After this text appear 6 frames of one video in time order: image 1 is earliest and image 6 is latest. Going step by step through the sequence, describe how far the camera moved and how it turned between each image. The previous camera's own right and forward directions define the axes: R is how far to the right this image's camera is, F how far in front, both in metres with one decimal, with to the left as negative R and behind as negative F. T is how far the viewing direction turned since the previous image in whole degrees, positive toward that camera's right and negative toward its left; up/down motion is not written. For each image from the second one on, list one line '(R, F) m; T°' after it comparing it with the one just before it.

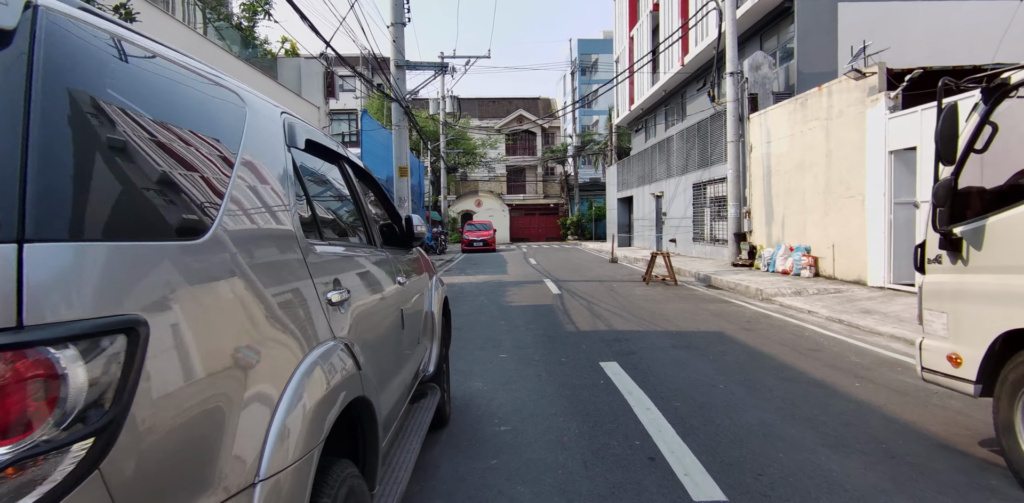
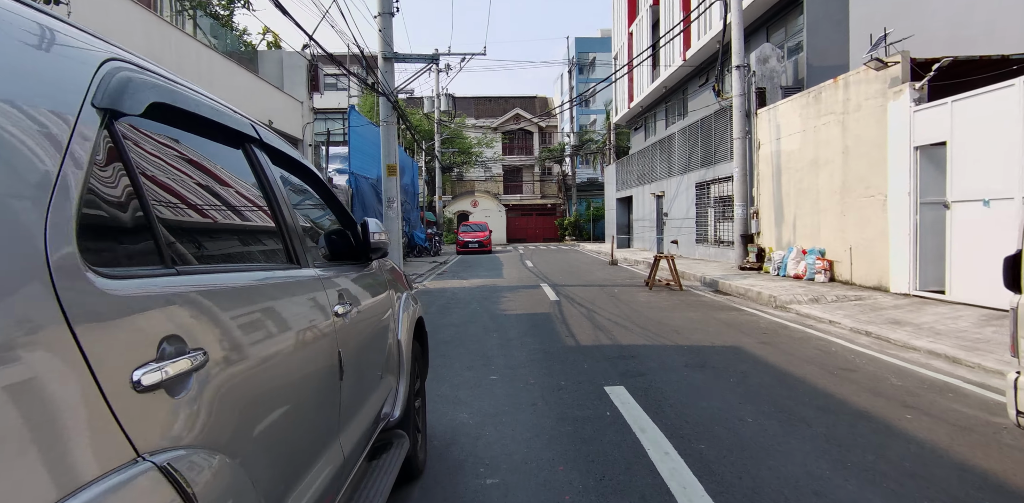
(+0.1, +0.8) m; 0°
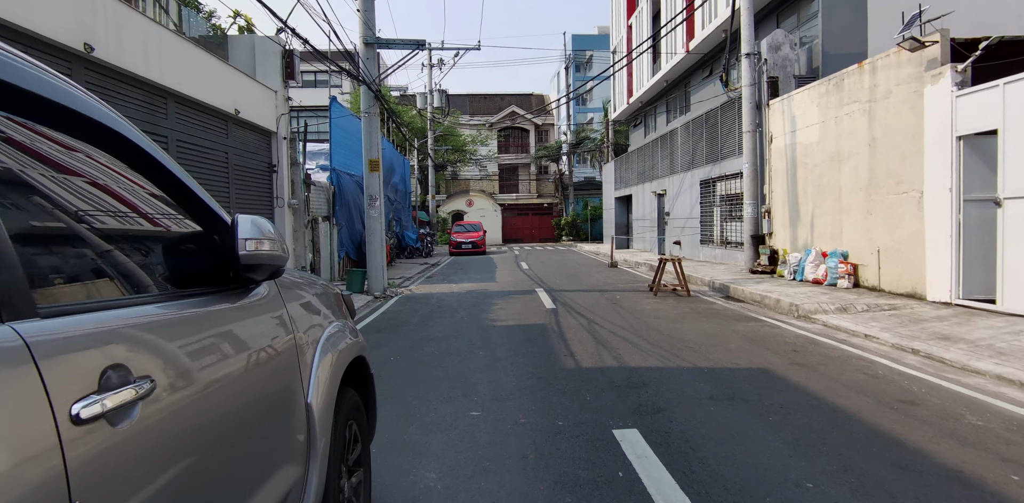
(+0.1, +1.1) m; 0°
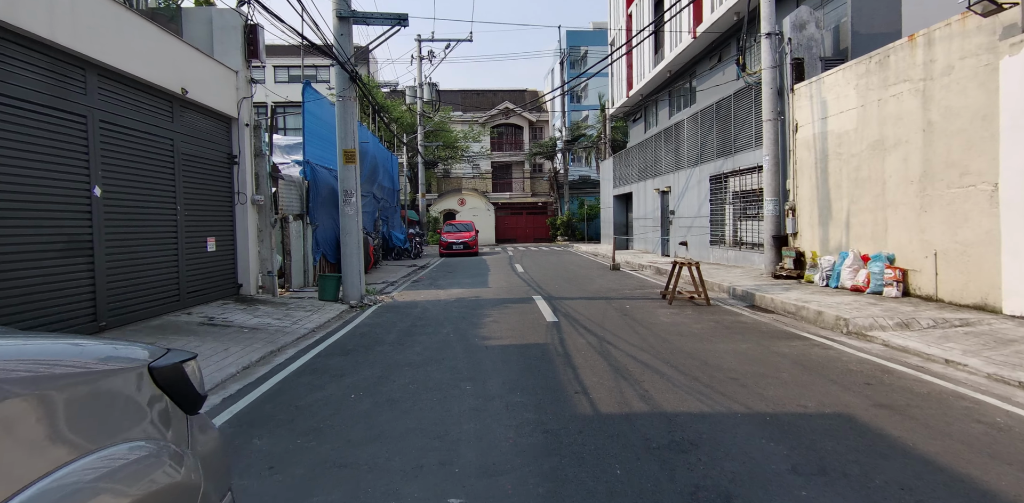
(0.0, +1.6) m; +1°
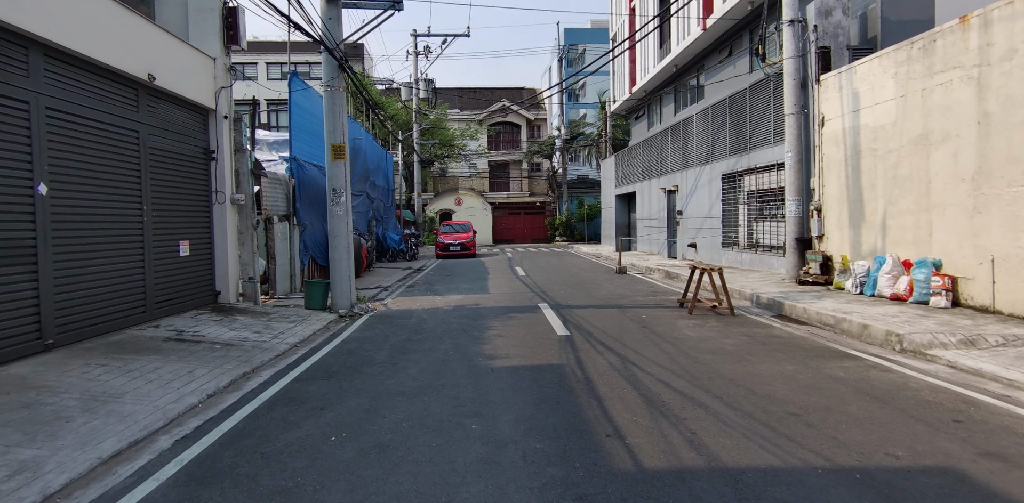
(-0.2, +1.0) m; 0°
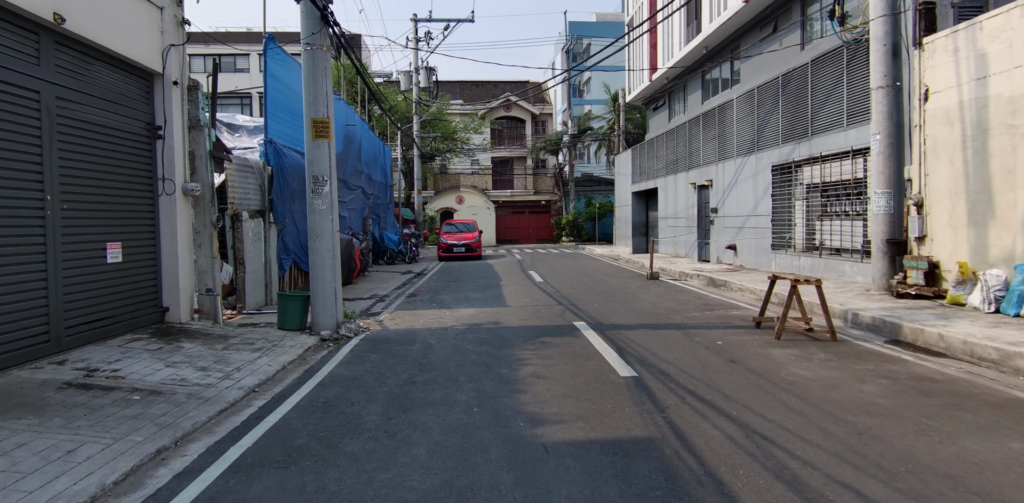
(-0.5, +2.3) m; 0°
